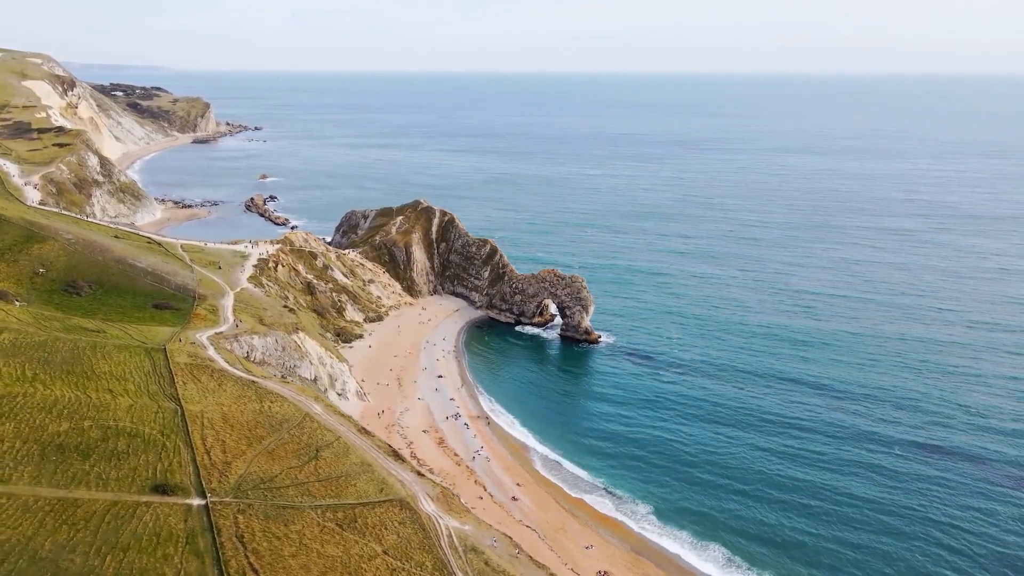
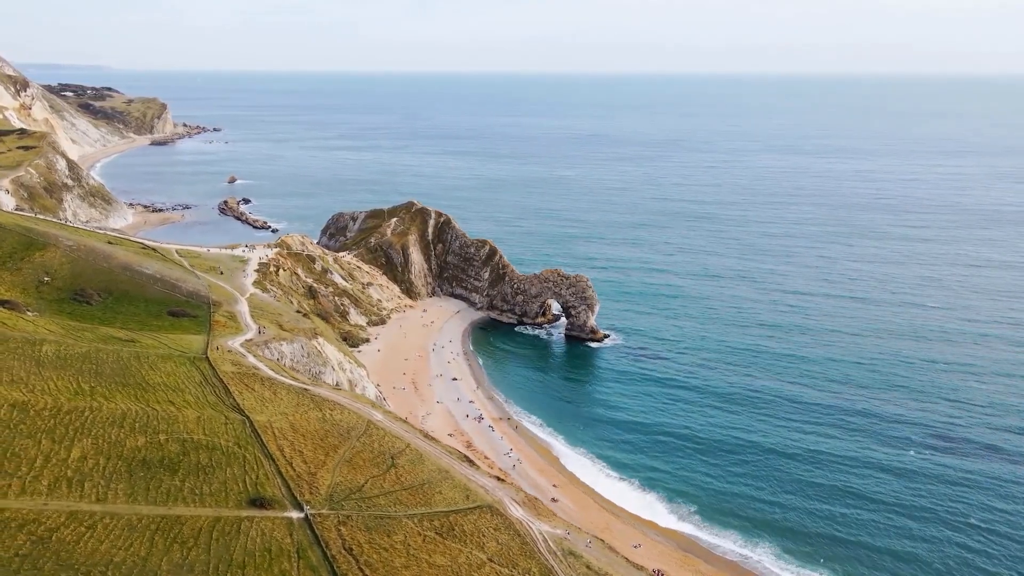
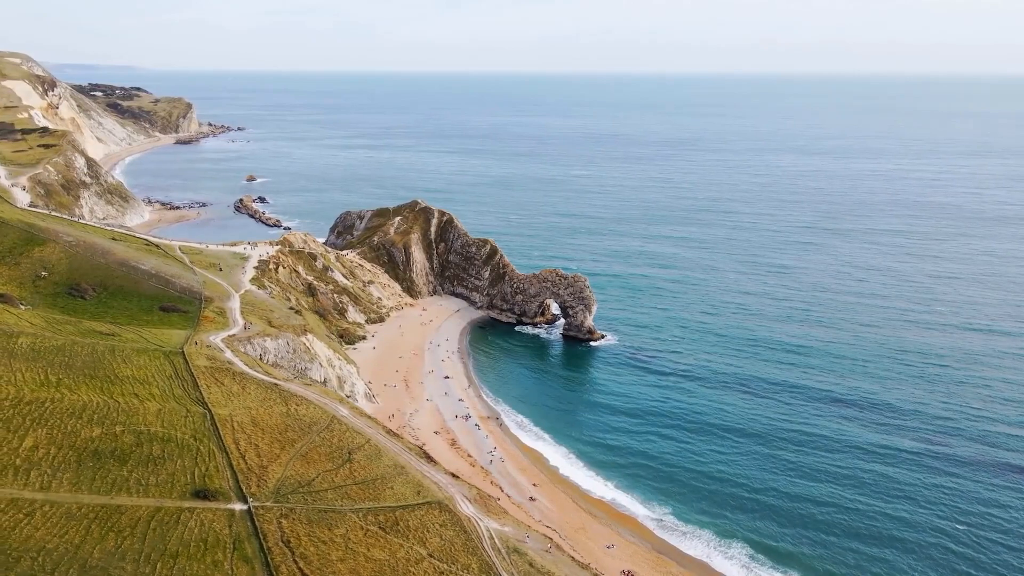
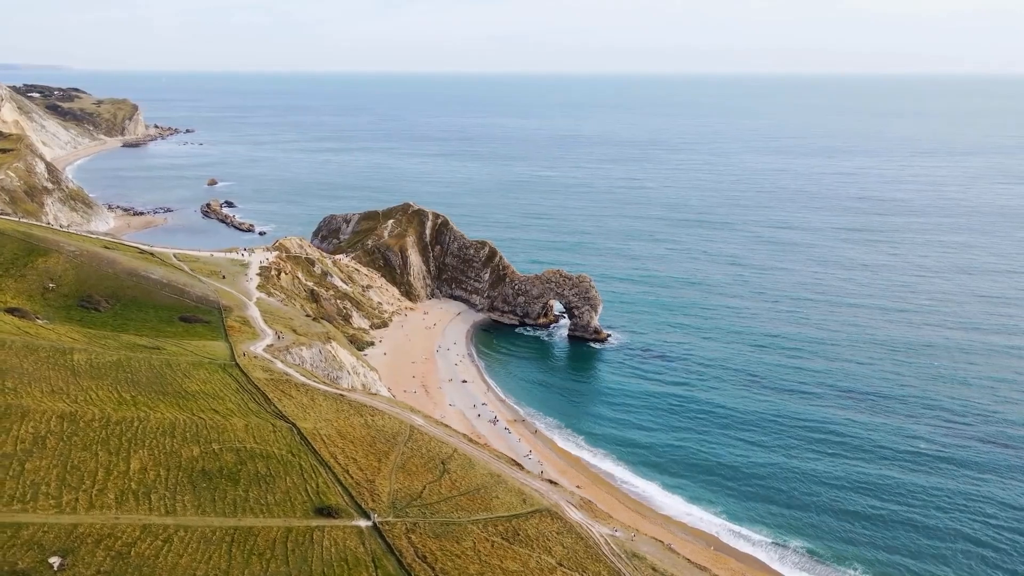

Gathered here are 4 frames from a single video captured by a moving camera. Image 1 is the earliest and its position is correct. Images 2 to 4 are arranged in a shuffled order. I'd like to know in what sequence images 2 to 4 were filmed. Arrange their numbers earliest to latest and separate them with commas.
3, 2, 4
